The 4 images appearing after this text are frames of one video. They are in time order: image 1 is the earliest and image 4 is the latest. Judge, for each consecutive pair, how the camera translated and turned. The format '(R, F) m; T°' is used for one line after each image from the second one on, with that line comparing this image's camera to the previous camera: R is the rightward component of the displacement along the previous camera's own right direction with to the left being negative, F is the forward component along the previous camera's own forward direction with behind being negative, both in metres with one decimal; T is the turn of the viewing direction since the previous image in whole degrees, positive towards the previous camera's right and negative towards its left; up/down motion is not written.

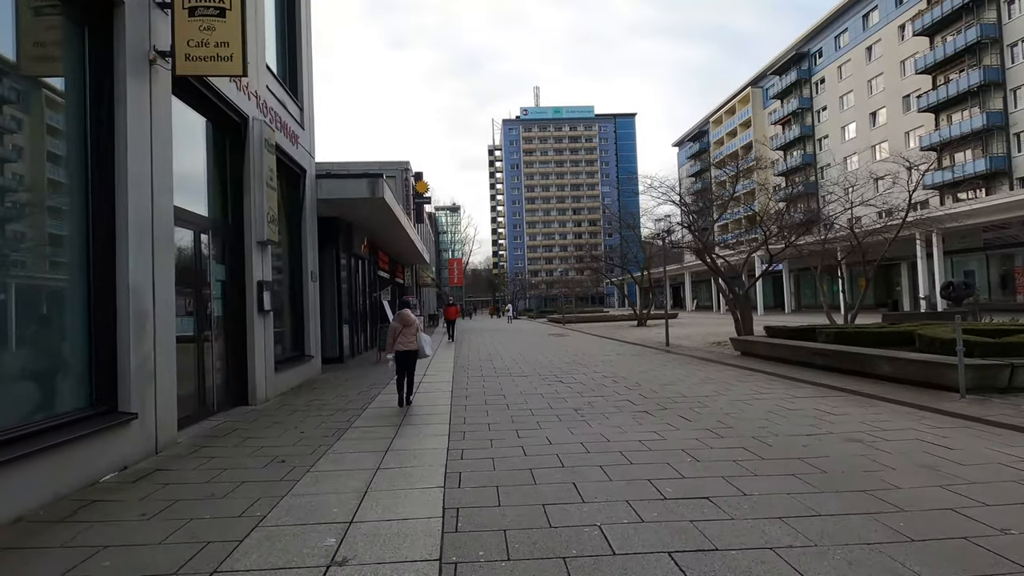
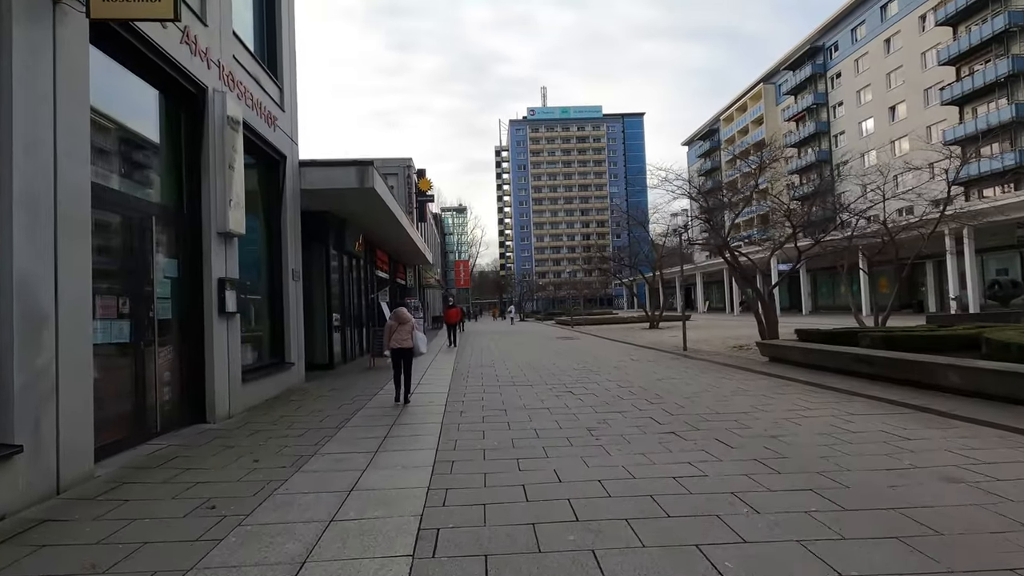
(+0.1, +1.3) m; -1°
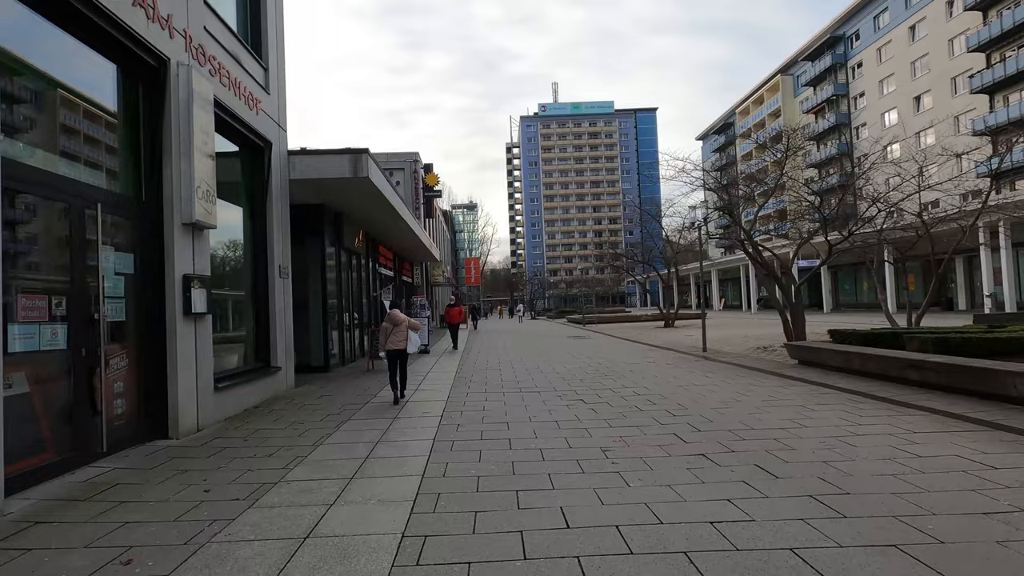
(+0.1, +0.9) m; -1°
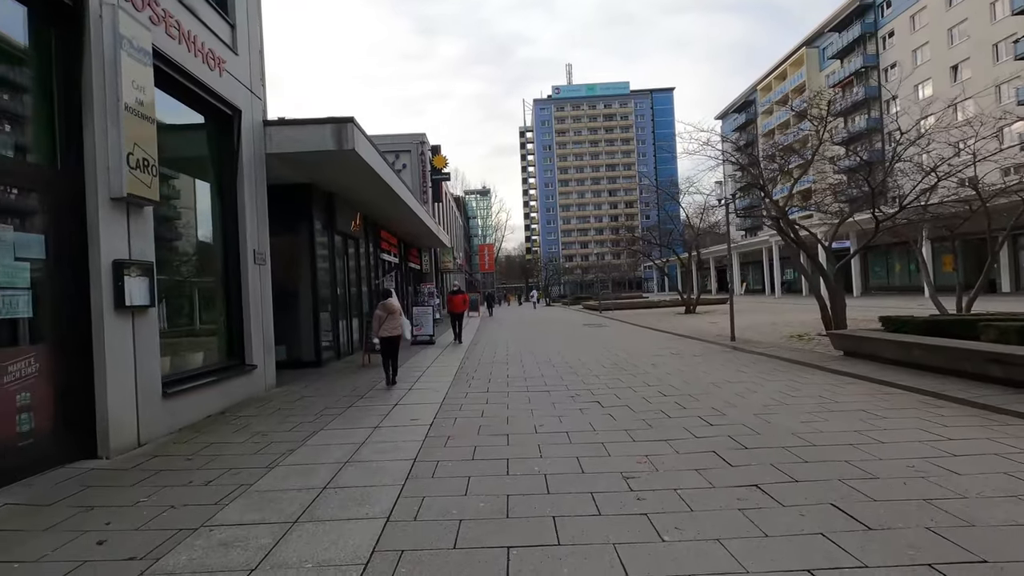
(+0.2, +1.3) m; -2°
